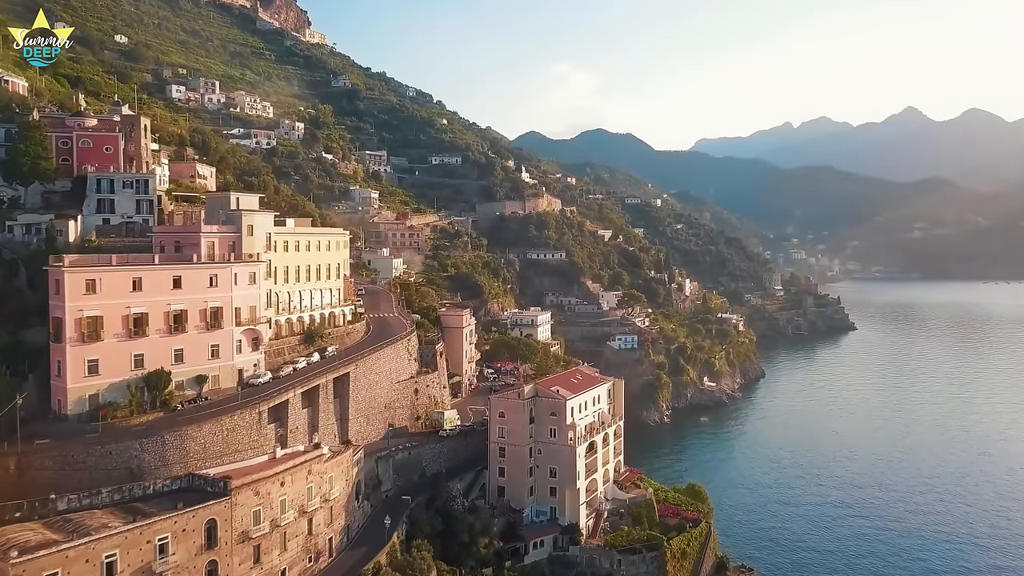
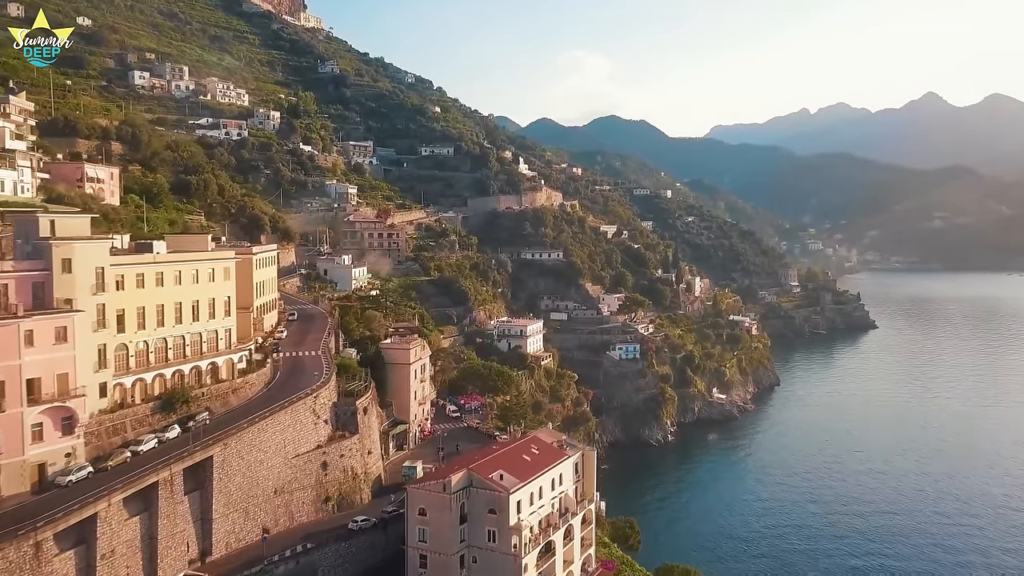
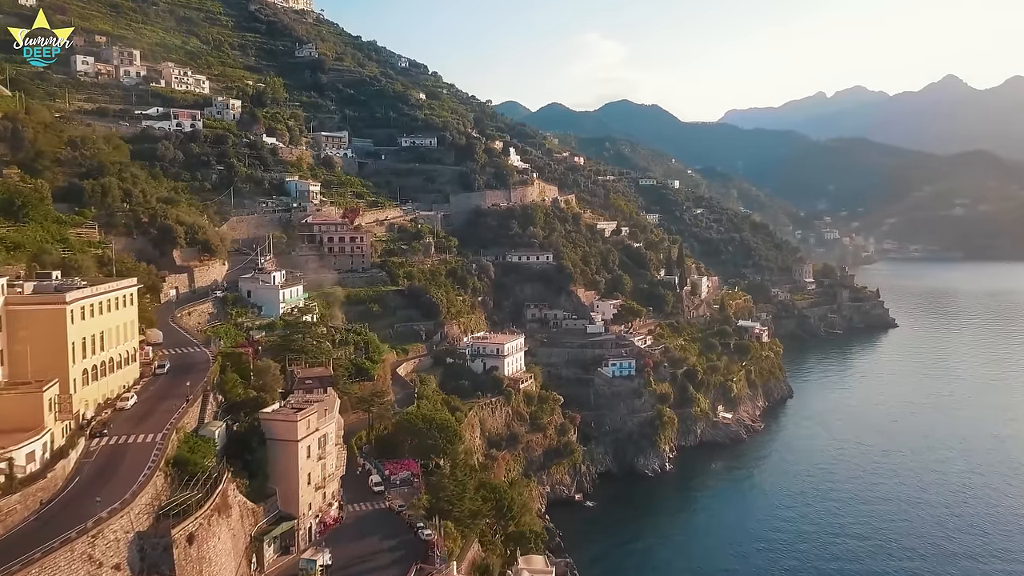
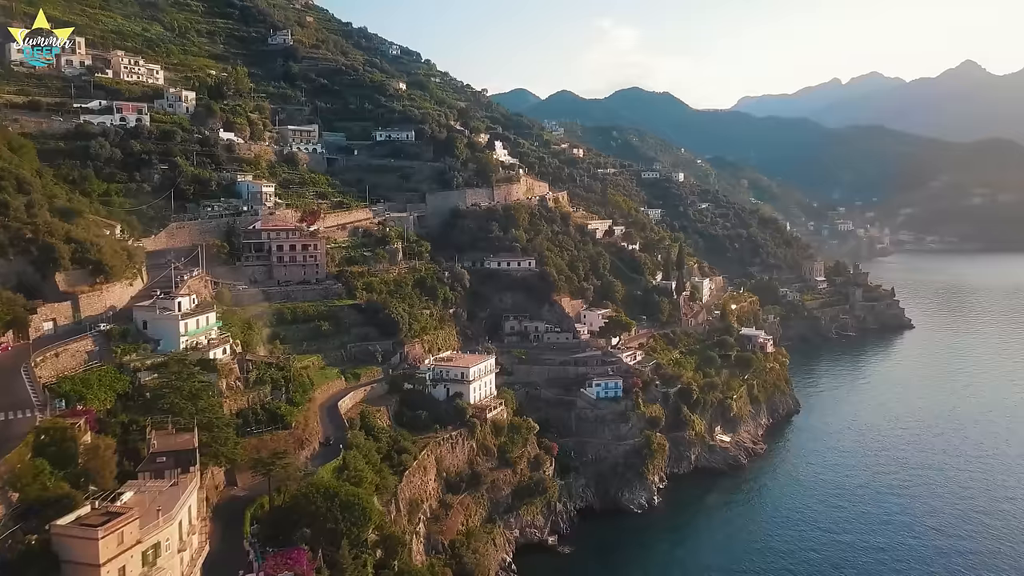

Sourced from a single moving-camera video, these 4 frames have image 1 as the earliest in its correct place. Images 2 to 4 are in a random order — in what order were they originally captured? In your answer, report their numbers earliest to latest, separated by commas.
2, 3, 4
